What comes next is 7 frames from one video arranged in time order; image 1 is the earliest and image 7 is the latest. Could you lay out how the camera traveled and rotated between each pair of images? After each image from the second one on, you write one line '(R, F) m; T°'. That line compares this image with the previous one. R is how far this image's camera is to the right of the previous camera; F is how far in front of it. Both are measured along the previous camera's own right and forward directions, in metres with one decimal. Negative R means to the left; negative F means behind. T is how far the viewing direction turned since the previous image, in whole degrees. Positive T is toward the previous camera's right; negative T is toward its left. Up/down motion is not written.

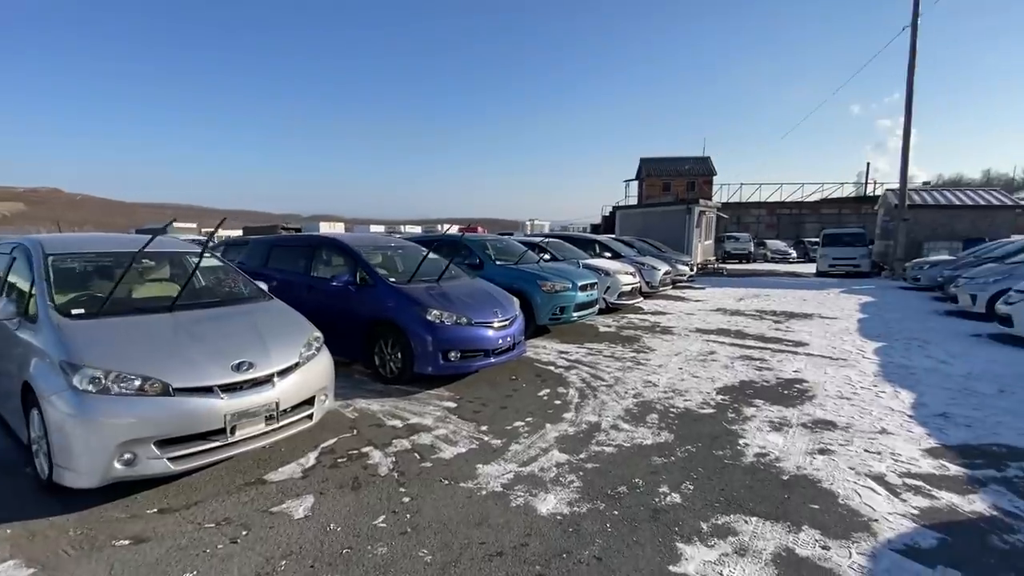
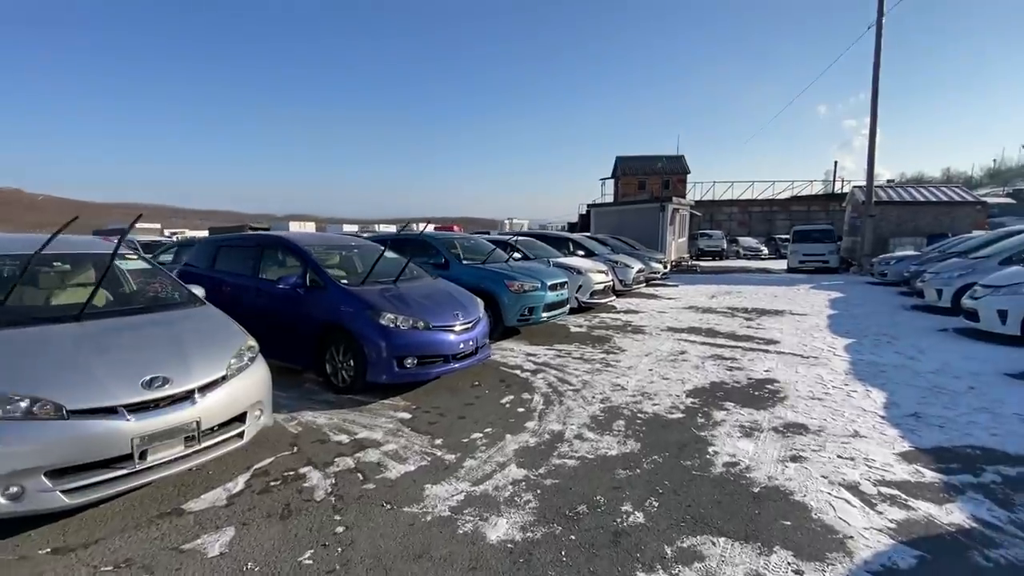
(+0.2, +0.3) m; +2°
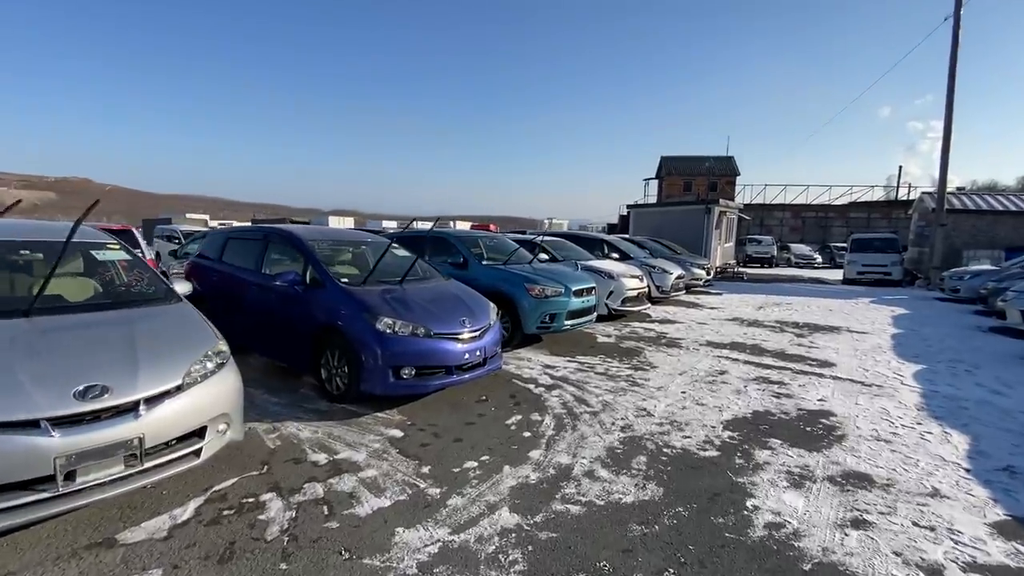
(+0.2, +0.5) m; -4°
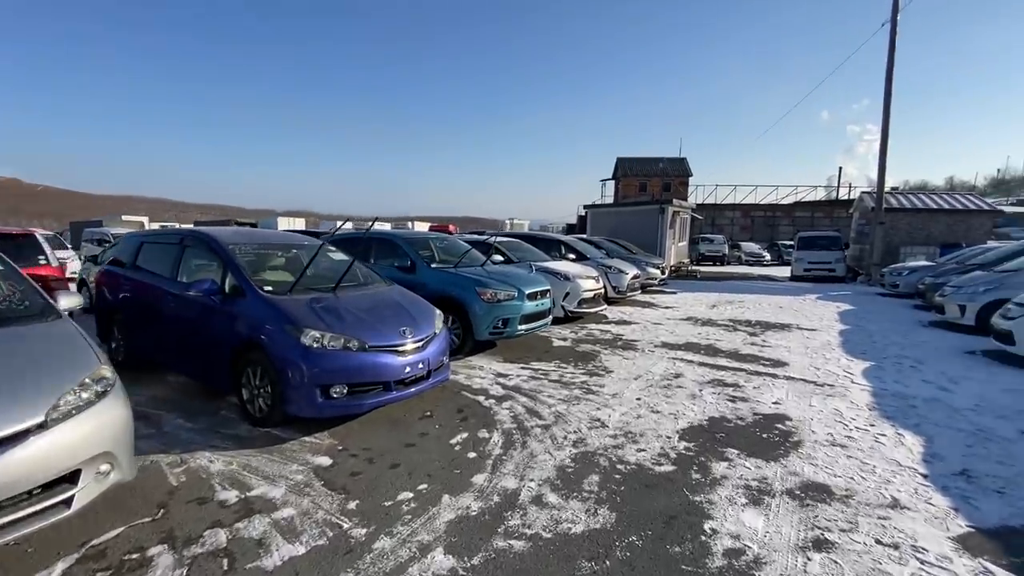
(+0.2, +0.3) m; +4°
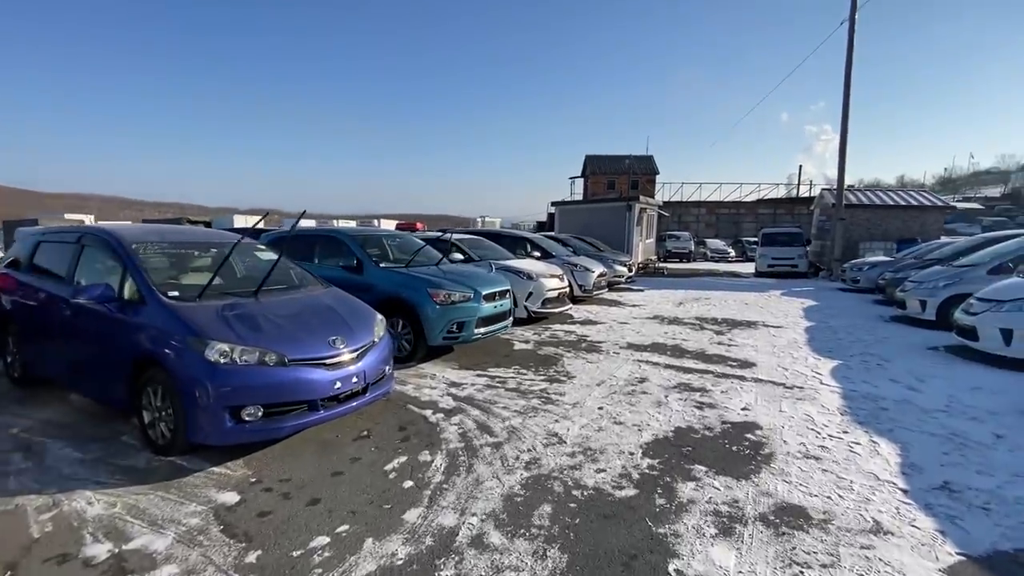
(+0.2, +0.4) m; +3°
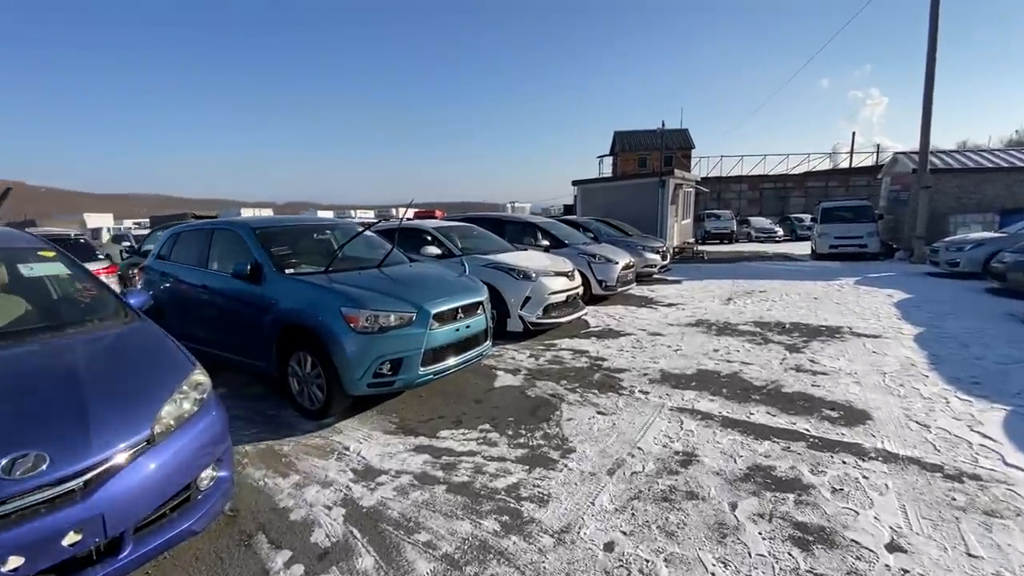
(+0.5, +2.1) m; -4°
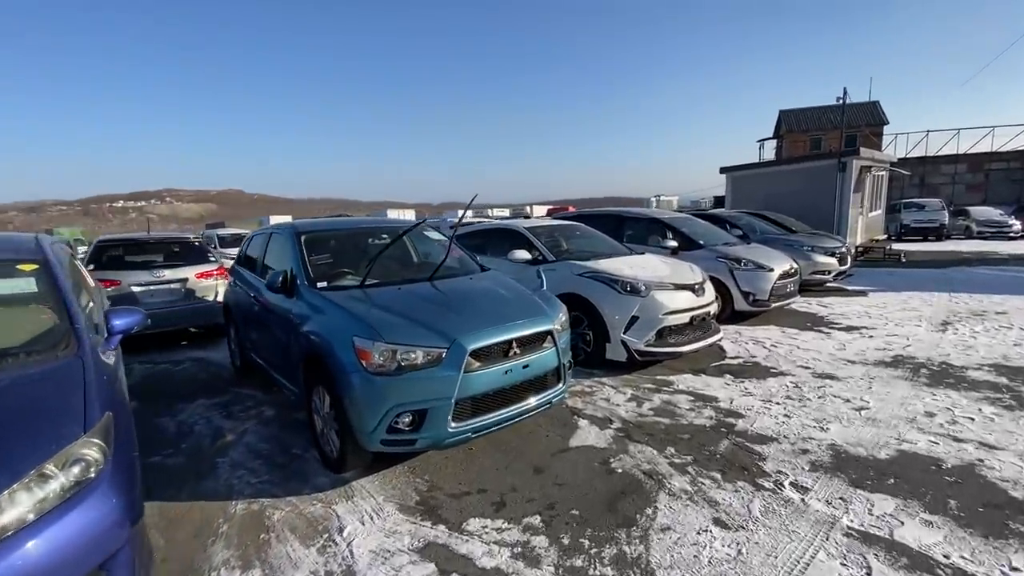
(+0.4, +1.2) m; -17°
